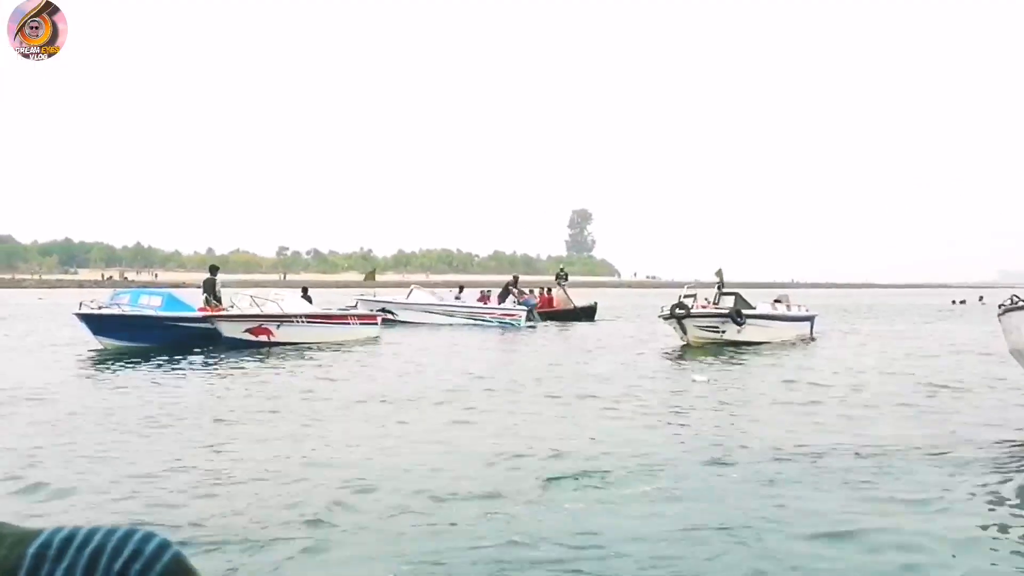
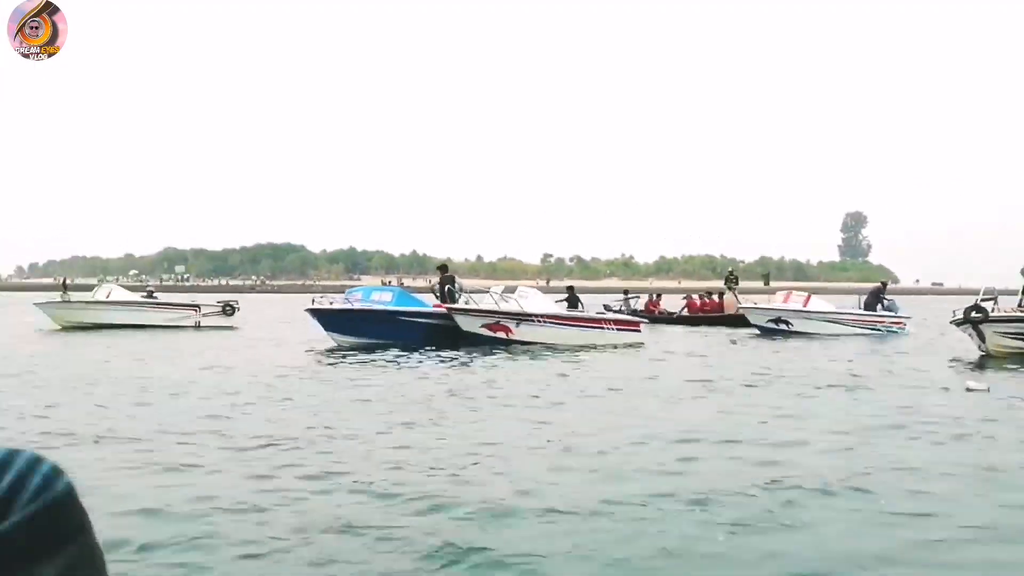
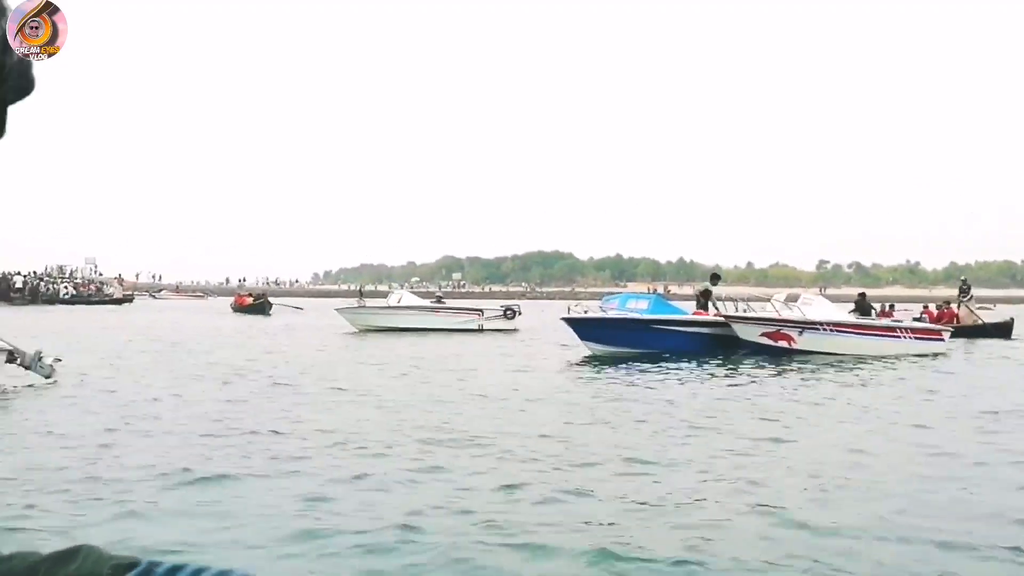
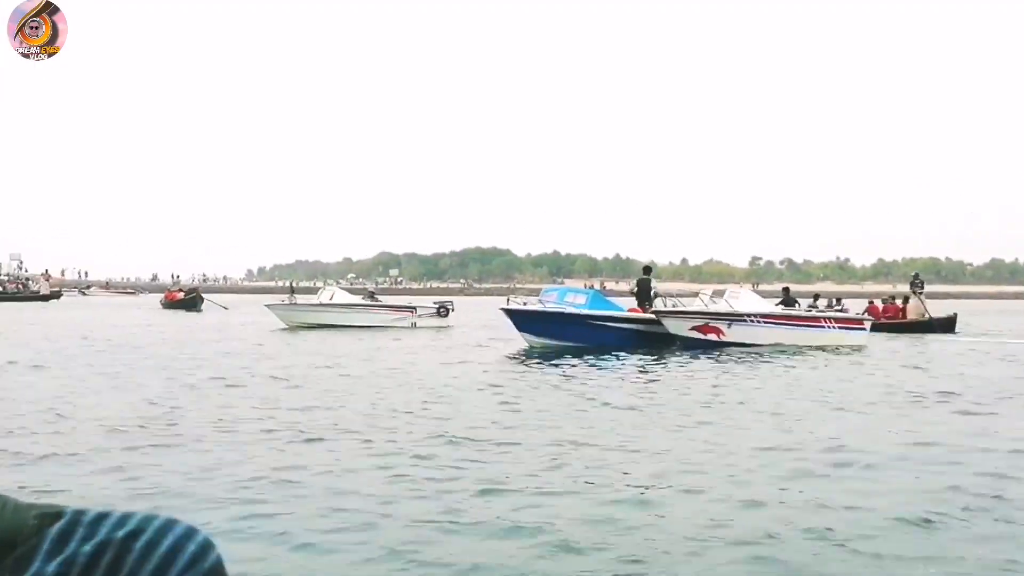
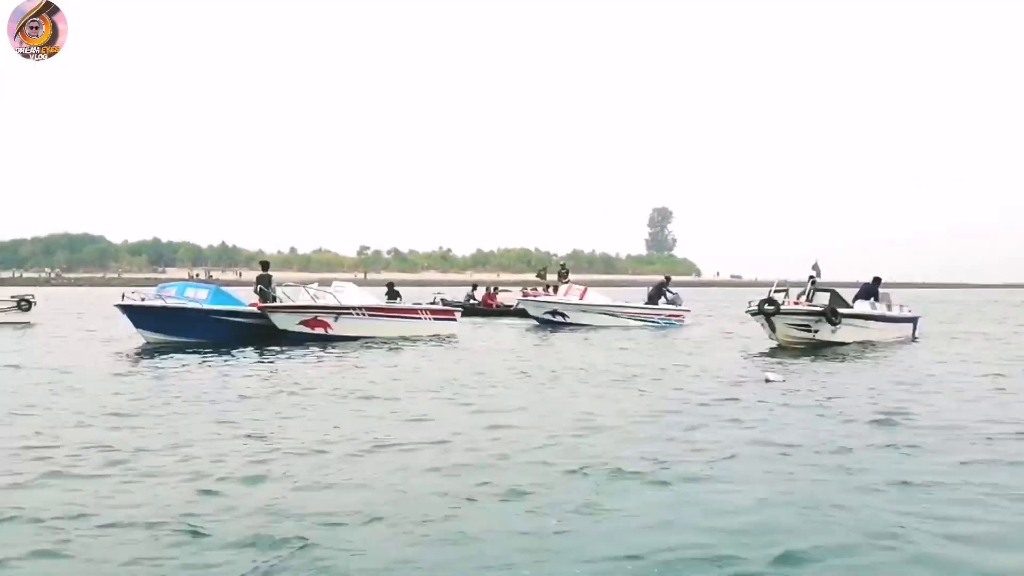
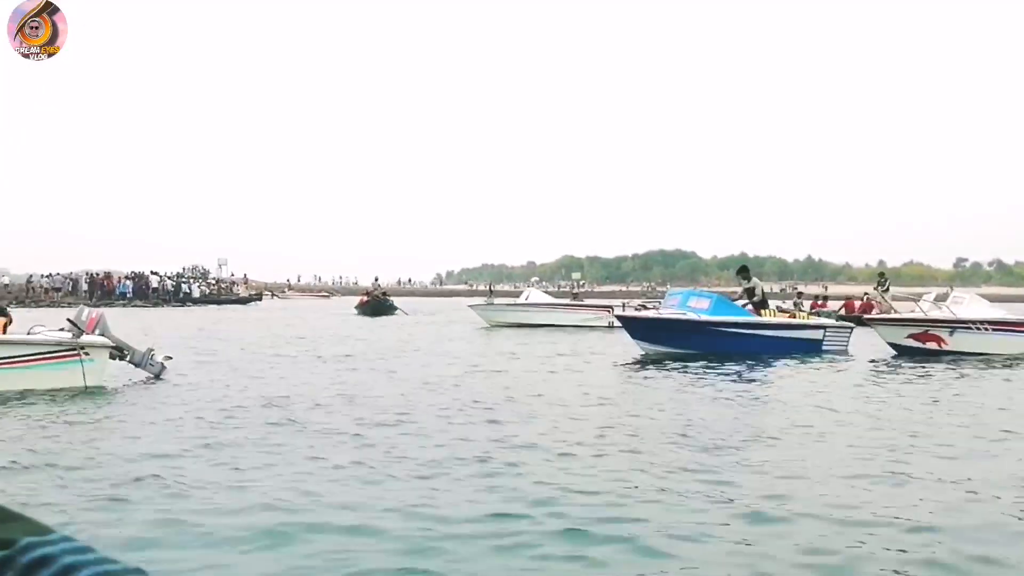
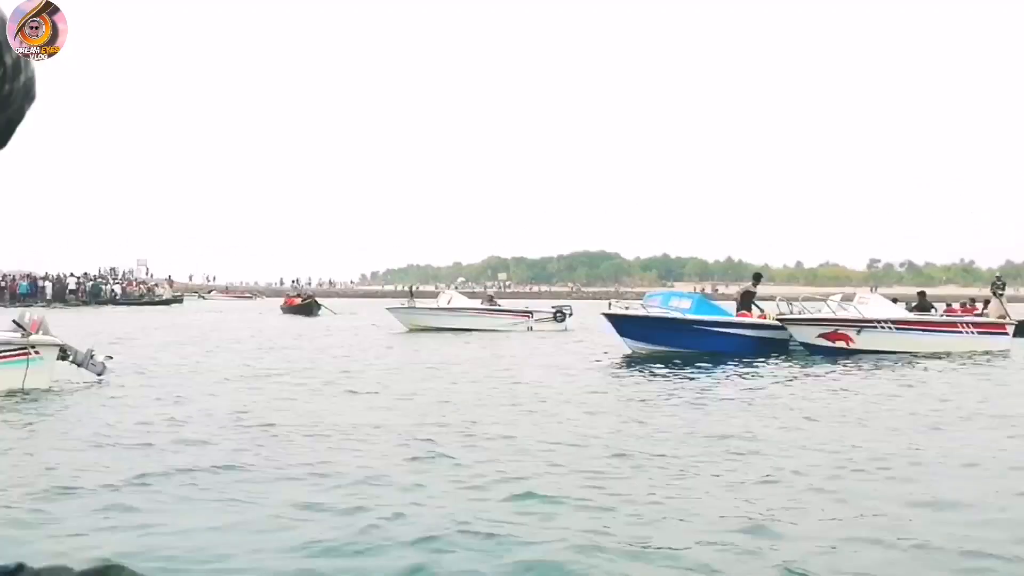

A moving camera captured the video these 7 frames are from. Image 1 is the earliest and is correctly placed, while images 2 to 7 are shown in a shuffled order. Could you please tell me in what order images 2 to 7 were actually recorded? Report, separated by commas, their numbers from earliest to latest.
5, 2, 4, 3, 7, 6
